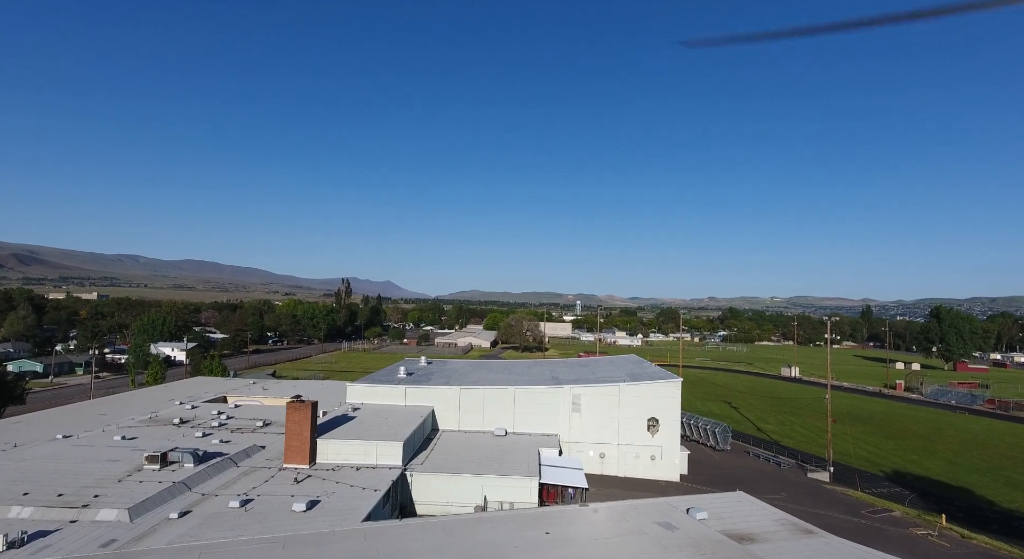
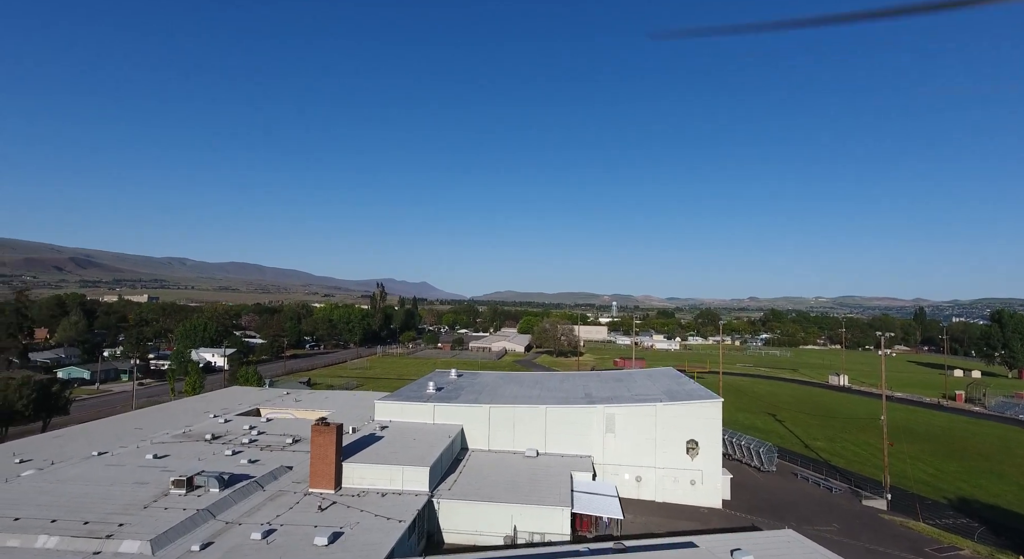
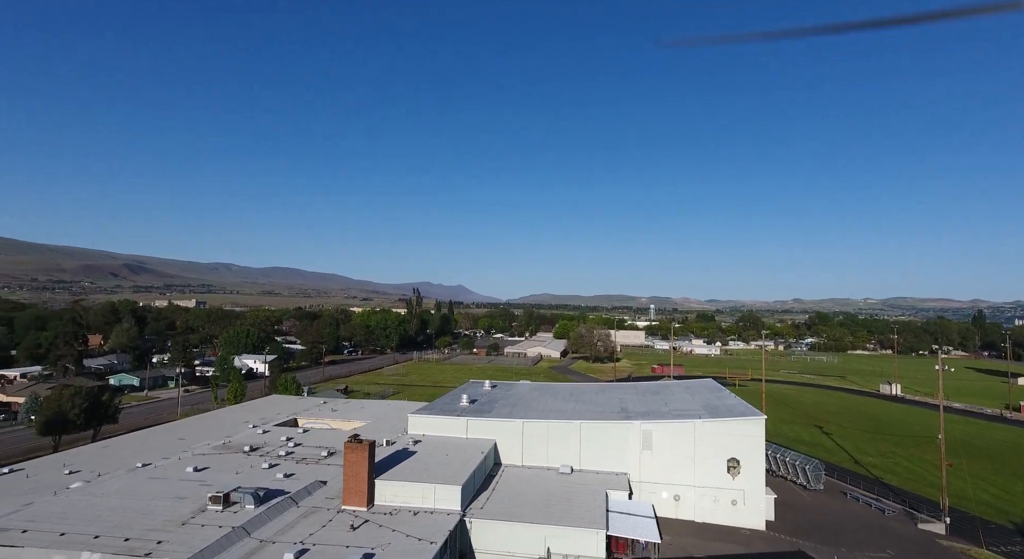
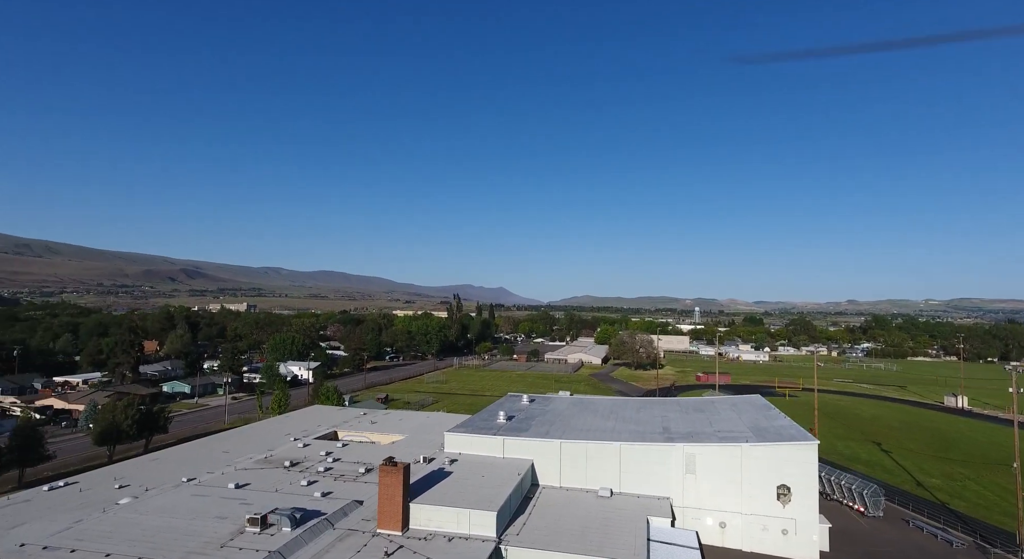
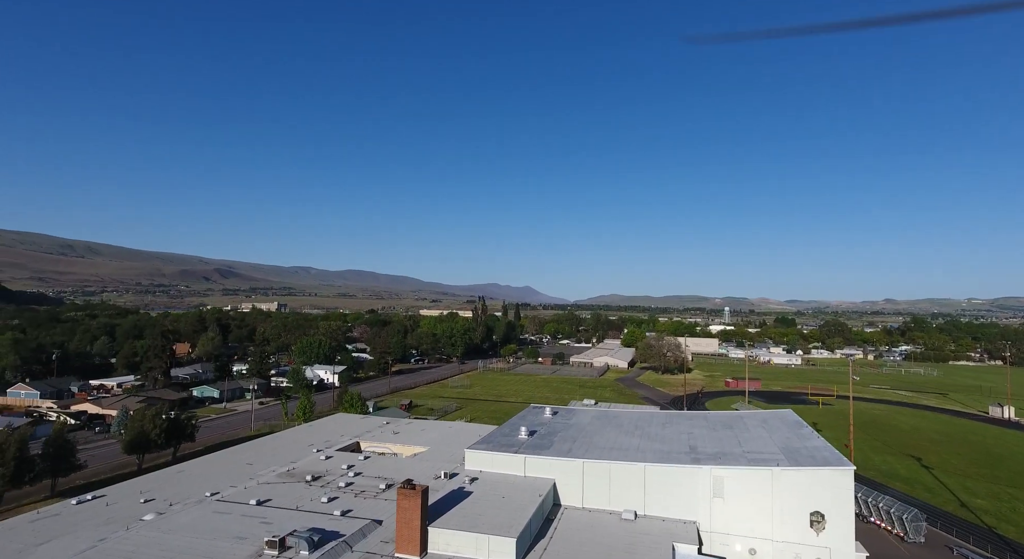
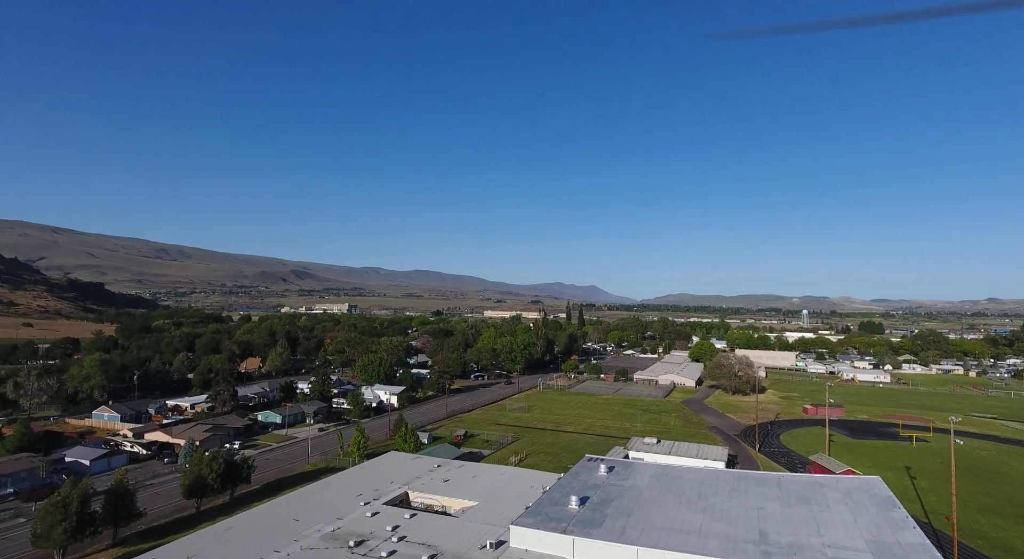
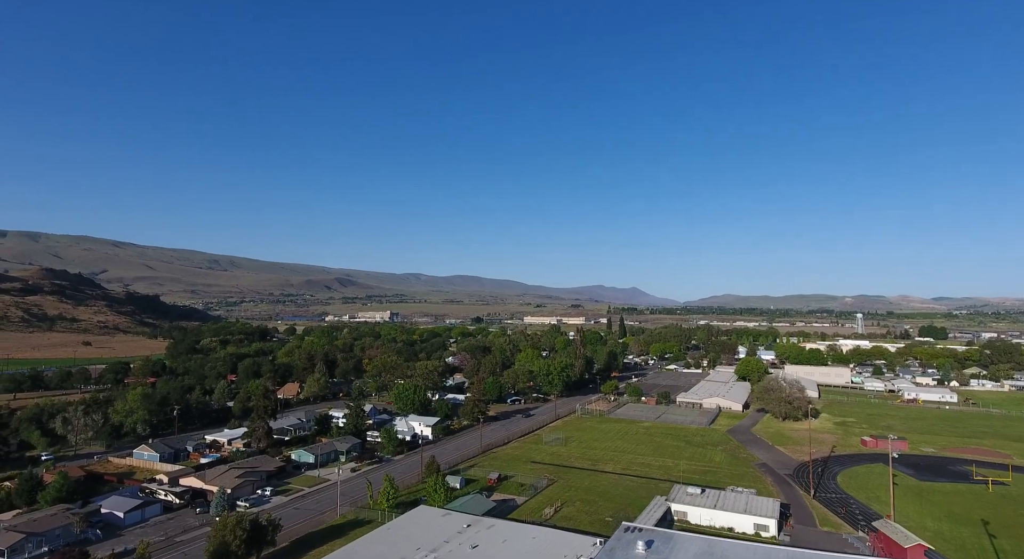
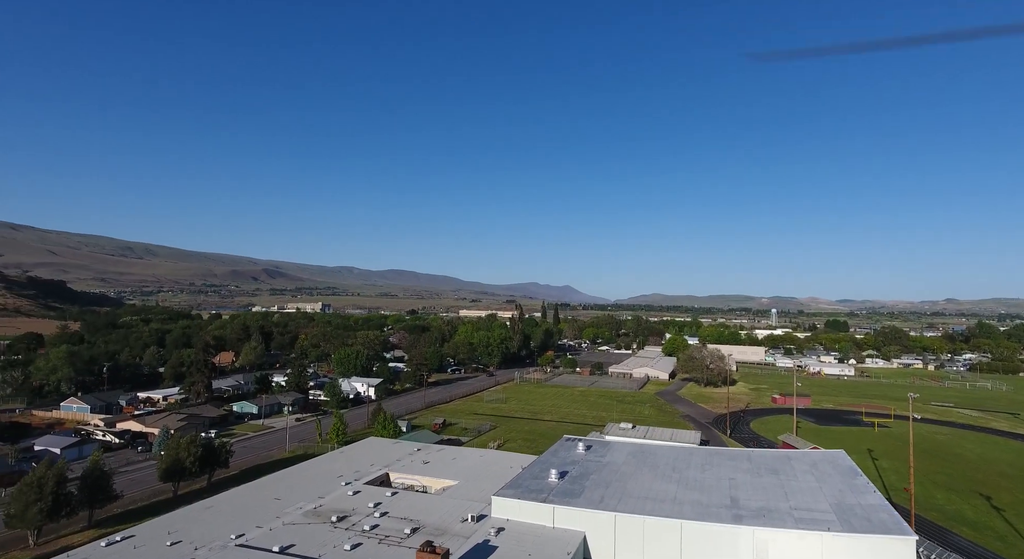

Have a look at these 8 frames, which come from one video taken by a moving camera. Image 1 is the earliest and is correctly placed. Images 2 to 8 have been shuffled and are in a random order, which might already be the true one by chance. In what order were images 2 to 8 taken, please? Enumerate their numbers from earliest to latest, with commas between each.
2, 3, 4, 5, 8, 6, 7
